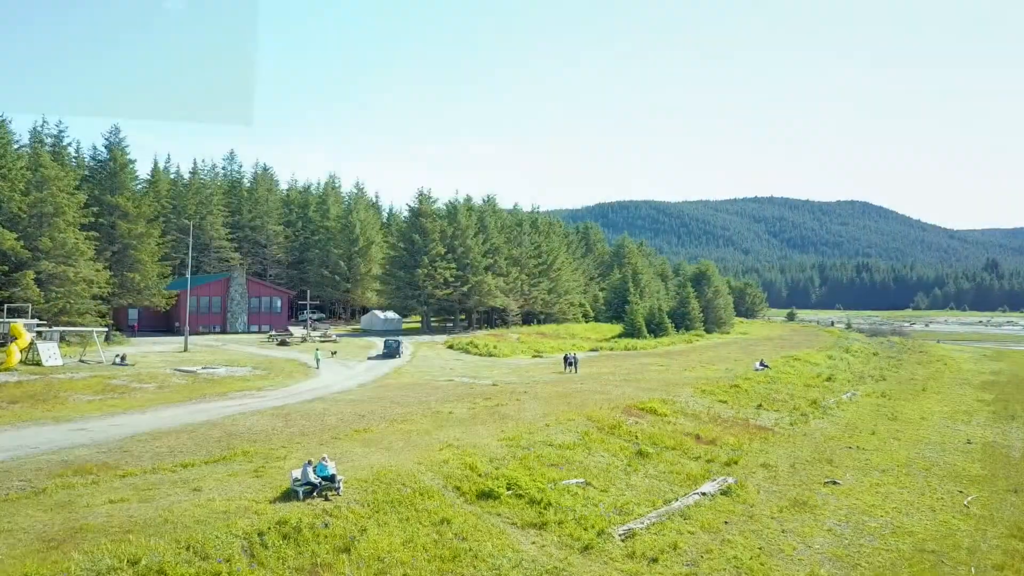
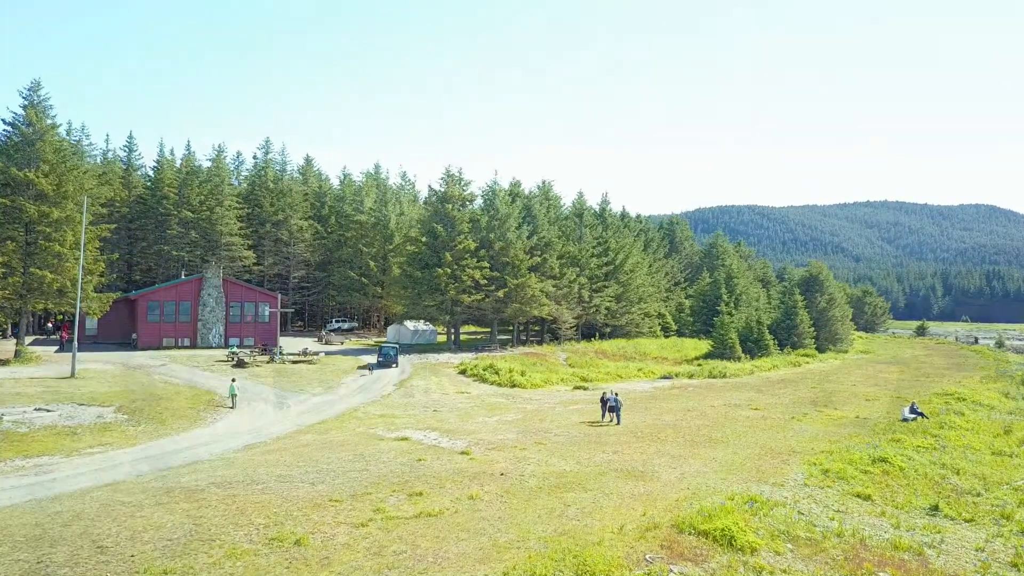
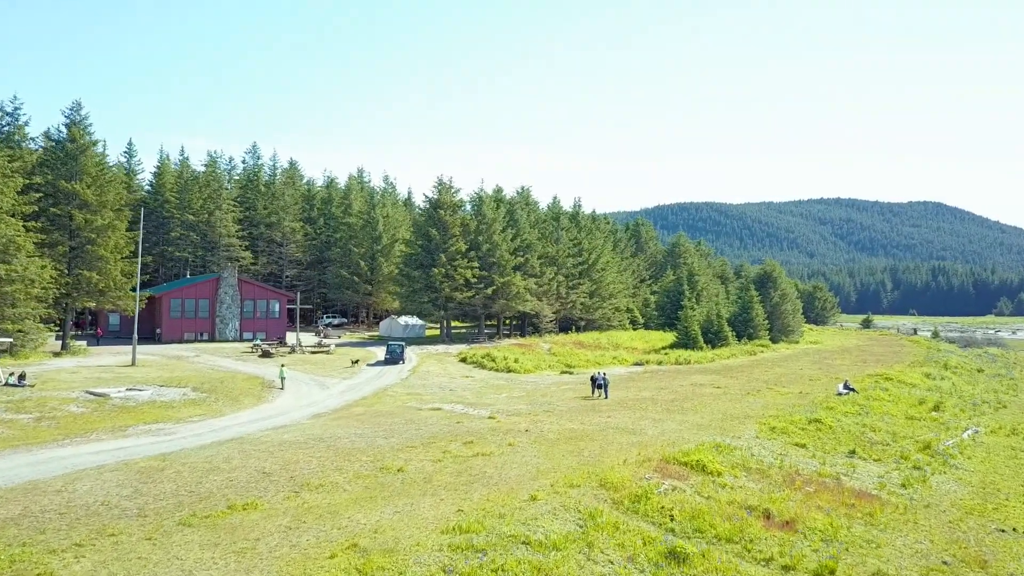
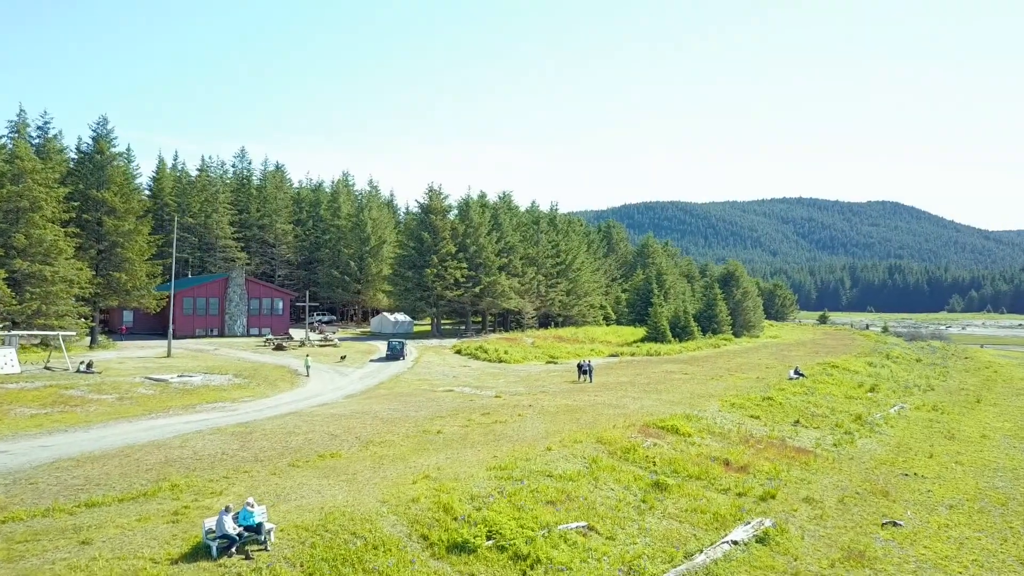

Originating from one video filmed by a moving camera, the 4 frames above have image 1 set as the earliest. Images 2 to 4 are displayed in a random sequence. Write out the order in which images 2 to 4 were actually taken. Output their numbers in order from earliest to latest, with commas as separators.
4, 3, 2
